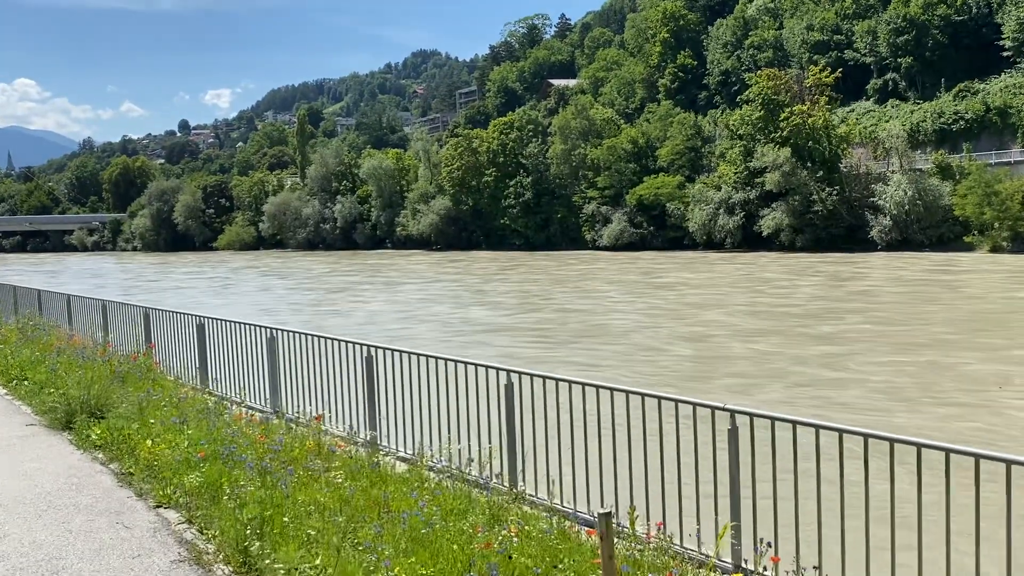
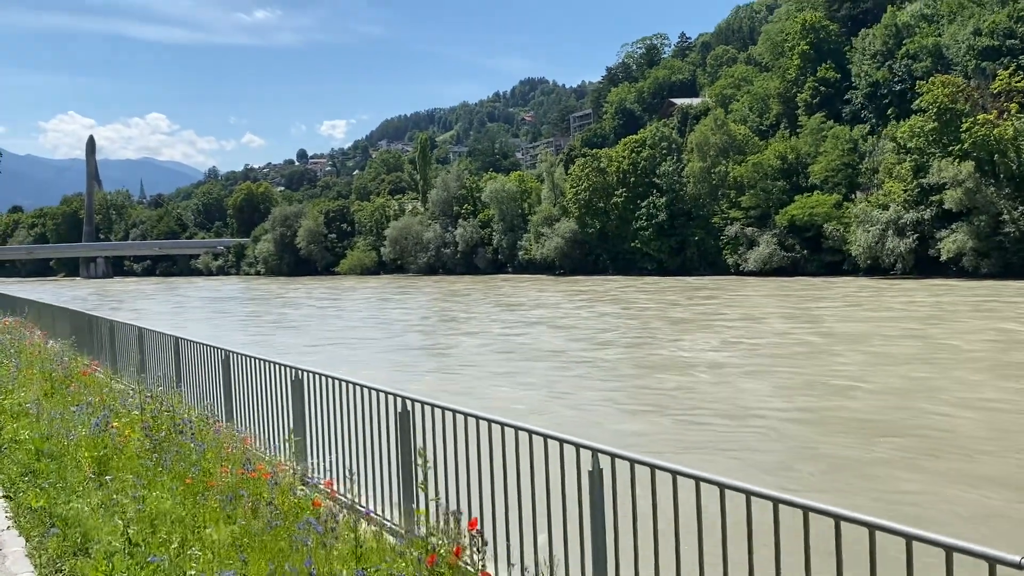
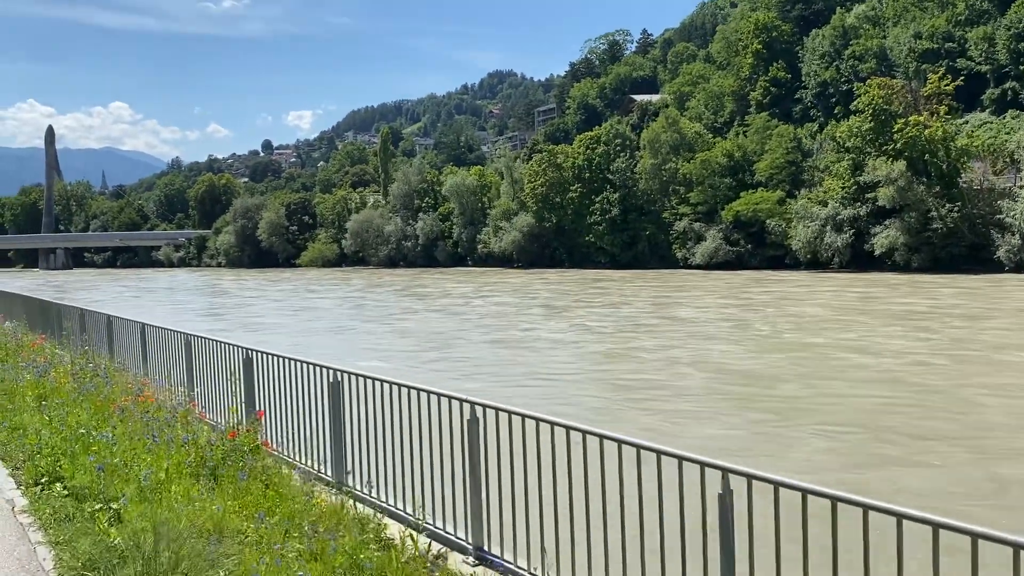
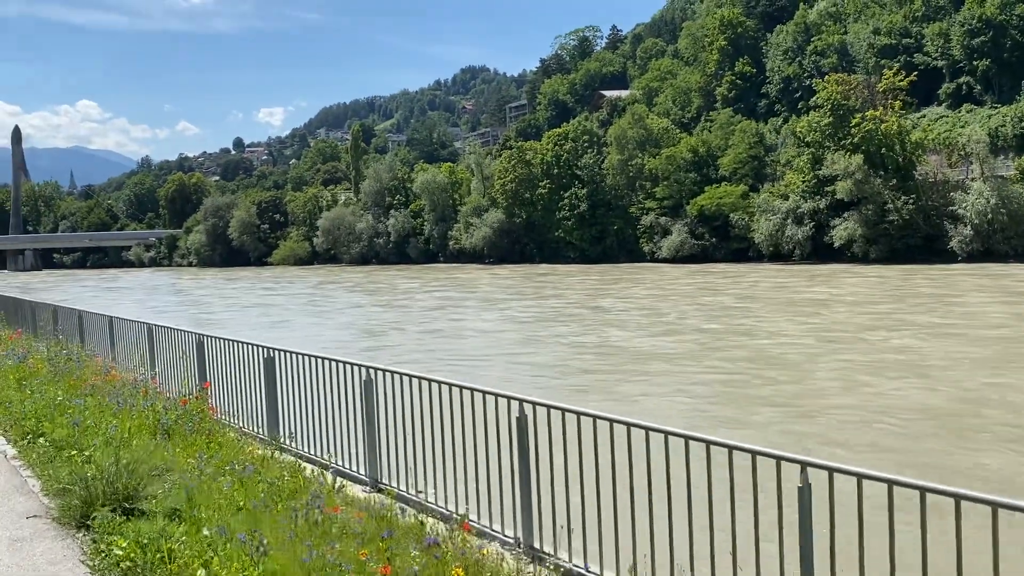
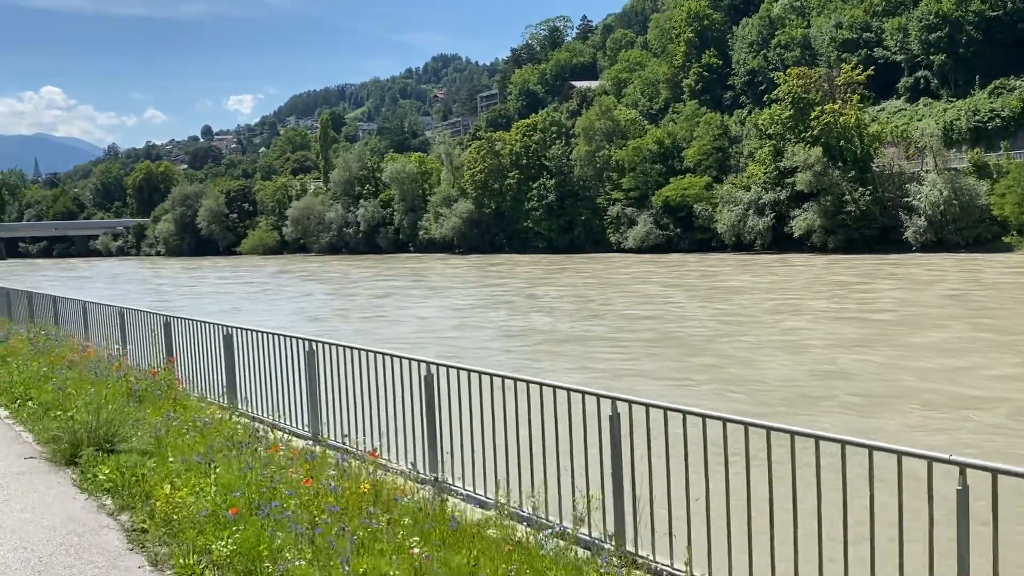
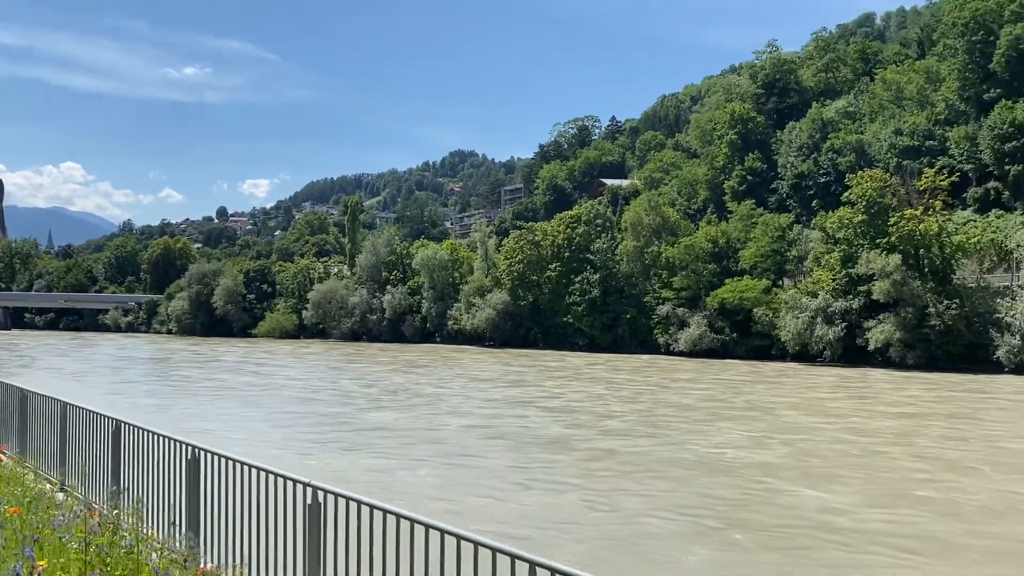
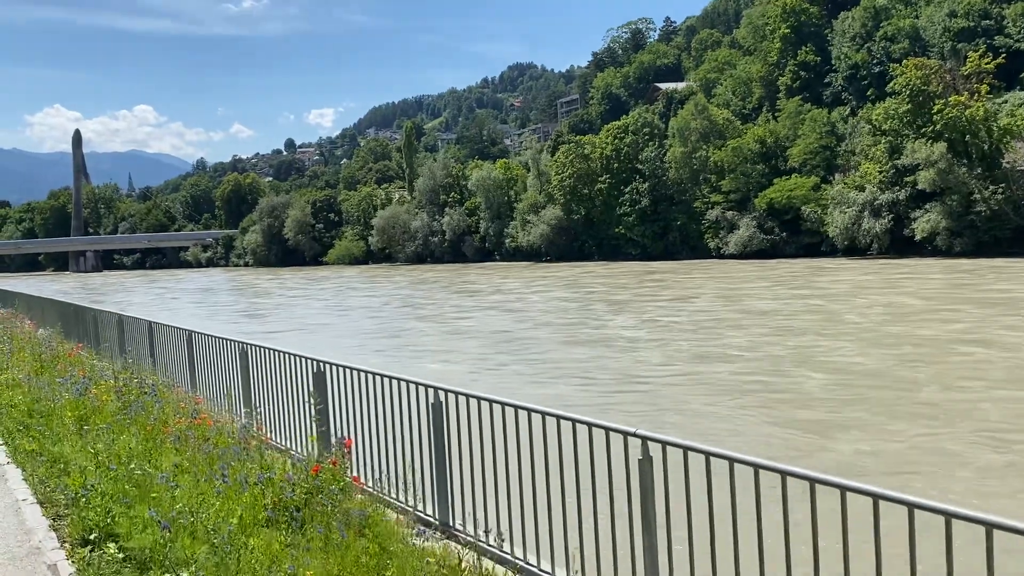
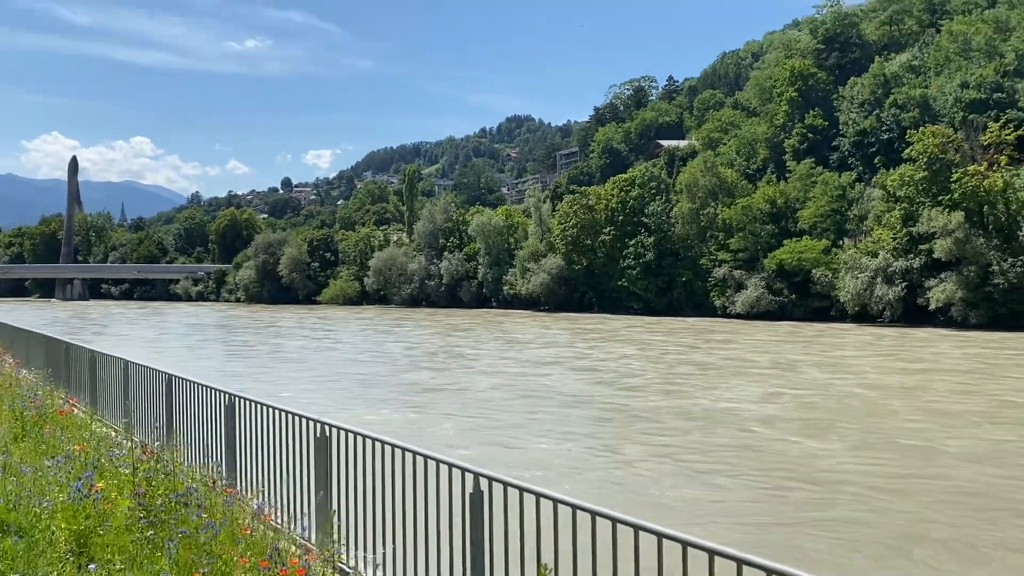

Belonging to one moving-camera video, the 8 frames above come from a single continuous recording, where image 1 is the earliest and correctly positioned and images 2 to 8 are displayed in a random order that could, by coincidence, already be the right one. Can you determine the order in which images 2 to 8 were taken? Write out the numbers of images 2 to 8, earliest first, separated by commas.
5, 4, 3, 7, 2, 8, 6
